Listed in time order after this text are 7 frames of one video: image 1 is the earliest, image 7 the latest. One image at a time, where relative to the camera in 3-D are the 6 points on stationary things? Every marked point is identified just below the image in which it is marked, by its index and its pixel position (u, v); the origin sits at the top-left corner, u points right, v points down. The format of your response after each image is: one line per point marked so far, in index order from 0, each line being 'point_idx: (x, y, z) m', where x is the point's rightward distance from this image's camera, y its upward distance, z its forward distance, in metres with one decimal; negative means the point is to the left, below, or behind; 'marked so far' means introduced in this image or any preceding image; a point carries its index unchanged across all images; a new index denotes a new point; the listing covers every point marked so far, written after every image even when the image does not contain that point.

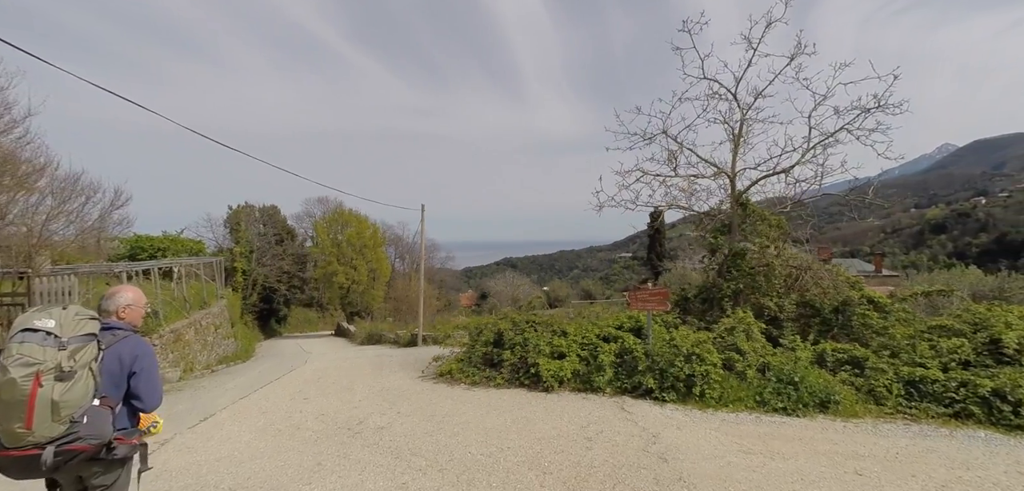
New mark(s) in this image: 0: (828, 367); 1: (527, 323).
0: (+4.7, -1.8, +6.9) m
1: (+0.3, -1.4, +8.5) m
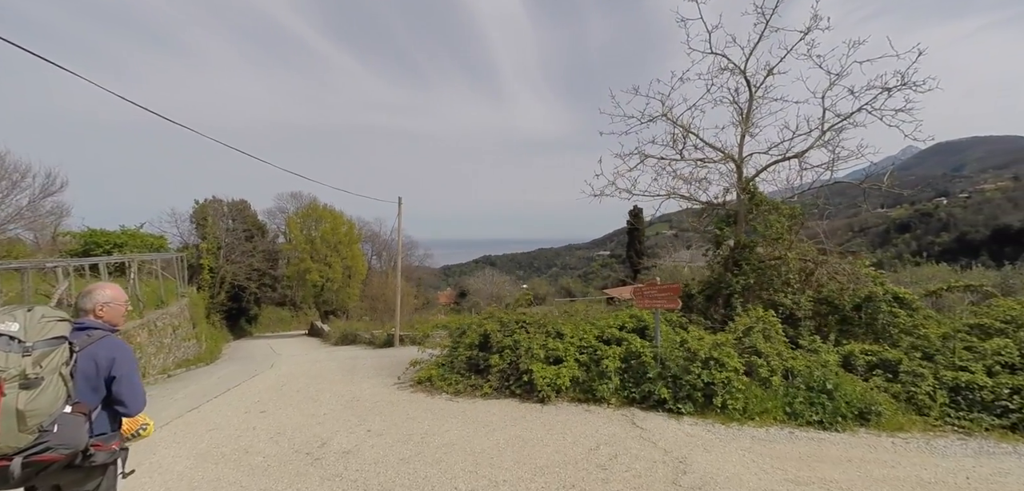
0: (+4.5, -1.7, +6.2) m
1: (+0.1, -1.3, +7.6) m
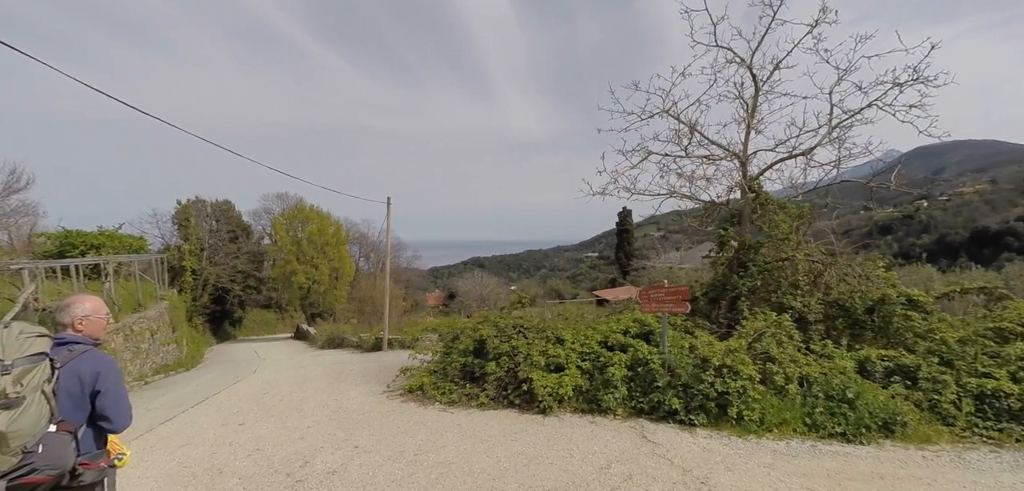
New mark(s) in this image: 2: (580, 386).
0: (+4.5, -1.7, +5.9) m
1: (0.0, -1.3, +7.2) m
2: (+0.9, -1.8, +5.9) m
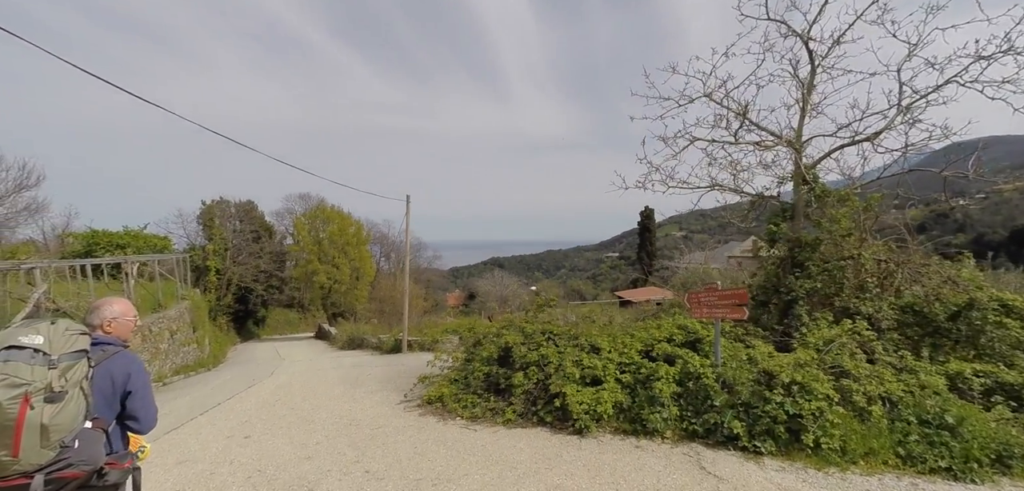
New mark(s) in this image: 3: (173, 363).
0: (+4.9, -1.6, +5.0) m
1: (+0.4, -1.2, +6.5) m
2: (+1.2, -1.7, +5.2) m
3: (-12.9, -4.5, +17.8) m
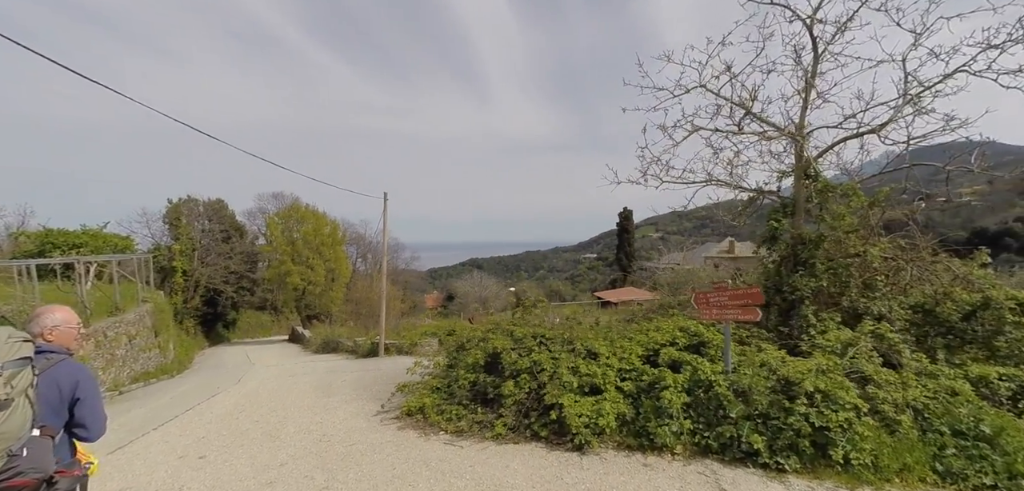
0: (+4.8, -1.6, +4.6) m
1: (+0.3, -1.2, +5.9) m
2: (+1.1, -1.7, +4.7) m
3: (-13.6, -4.4, +16.6) m
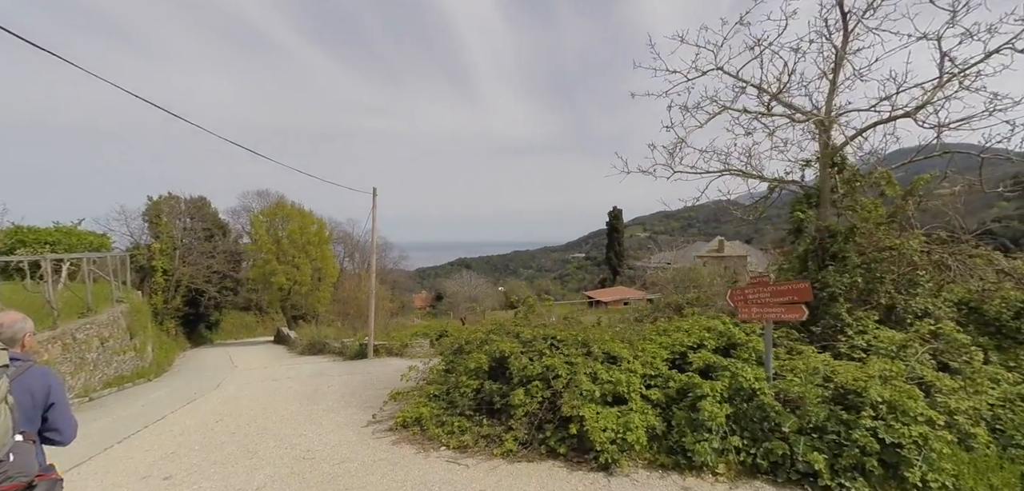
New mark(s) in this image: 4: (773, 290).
0: (+4.9, -1.5, +4.1) m
1: (+0.4, -1.1, +5.3) m
2: (+1.2, -1.6, +4.1) m
3: (-13.7, -4.3, +15.7) m
4: (+2.4, -0.4, +4.4) m
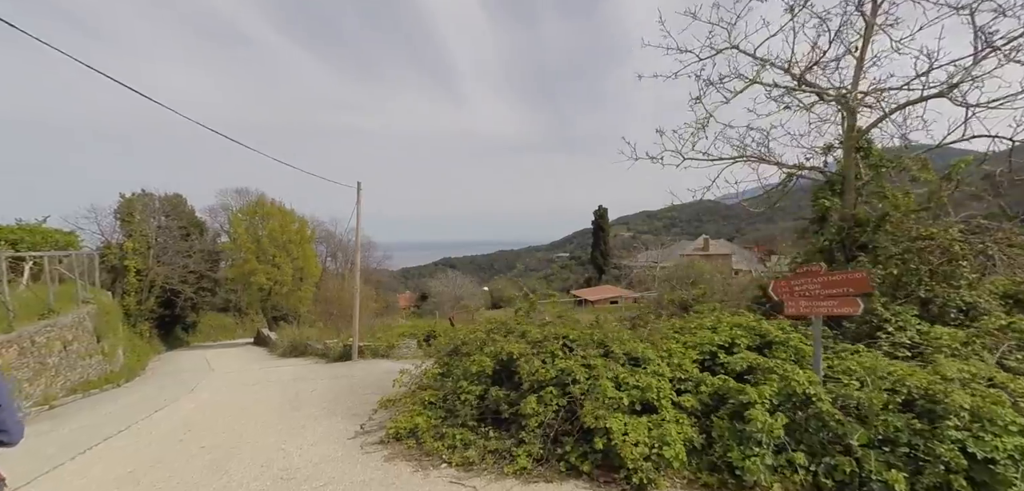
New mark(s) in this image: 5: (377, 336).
0: (+5.0, -1.3, +3.7) m
1: (+0.5, -1.0, +4.7) m
2: (+1.4, -1.5, +3.5) m
3: (-14.0, -4.2, +14.6) m
4: (+2.5, -0.3, +3.9) m
5: (-5.5, -3.6, +19.2) m
